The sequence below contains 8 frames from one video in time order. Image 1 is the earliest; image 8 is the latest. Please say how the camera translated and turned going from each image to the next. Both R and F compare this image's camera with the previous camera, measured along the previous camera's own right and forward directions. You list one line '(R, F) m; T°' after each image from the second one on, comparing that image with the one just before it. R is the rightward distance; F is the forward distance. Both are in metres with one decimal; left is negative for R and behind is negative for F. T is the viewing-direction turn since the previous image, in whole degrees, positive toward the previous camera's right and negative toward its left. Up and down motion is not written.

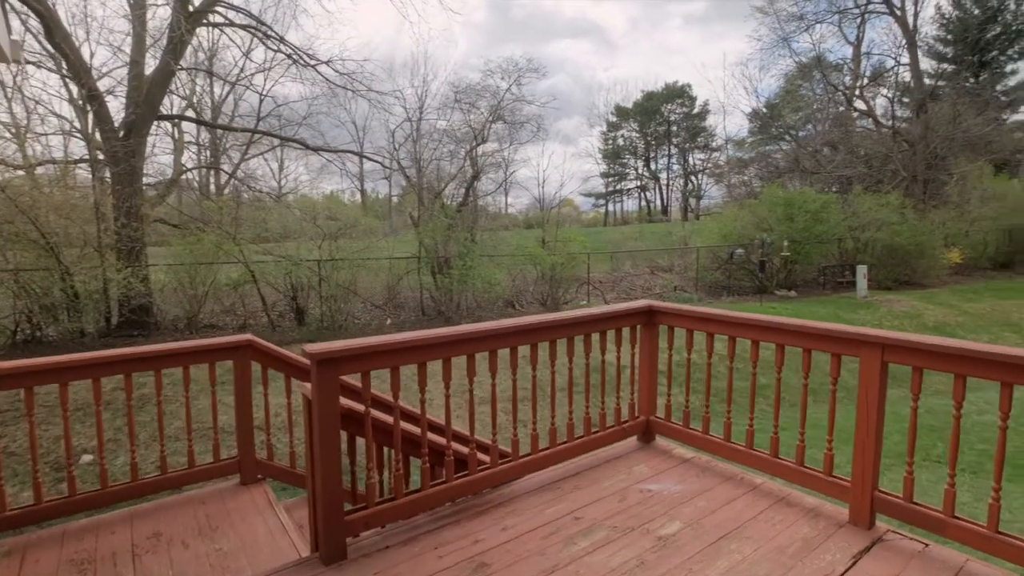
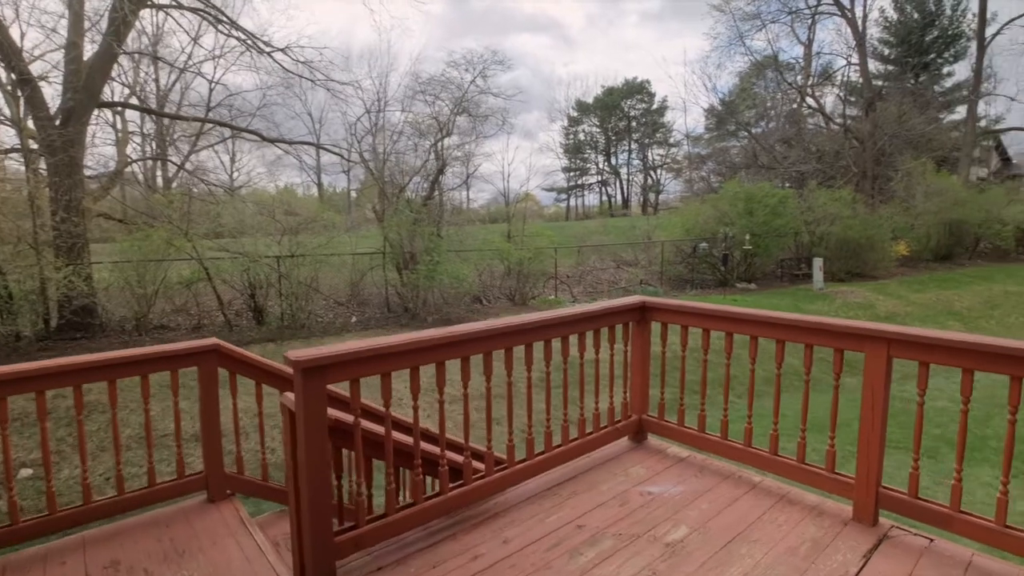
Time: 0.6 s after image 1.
(-0.1, +0.2) m; +4°
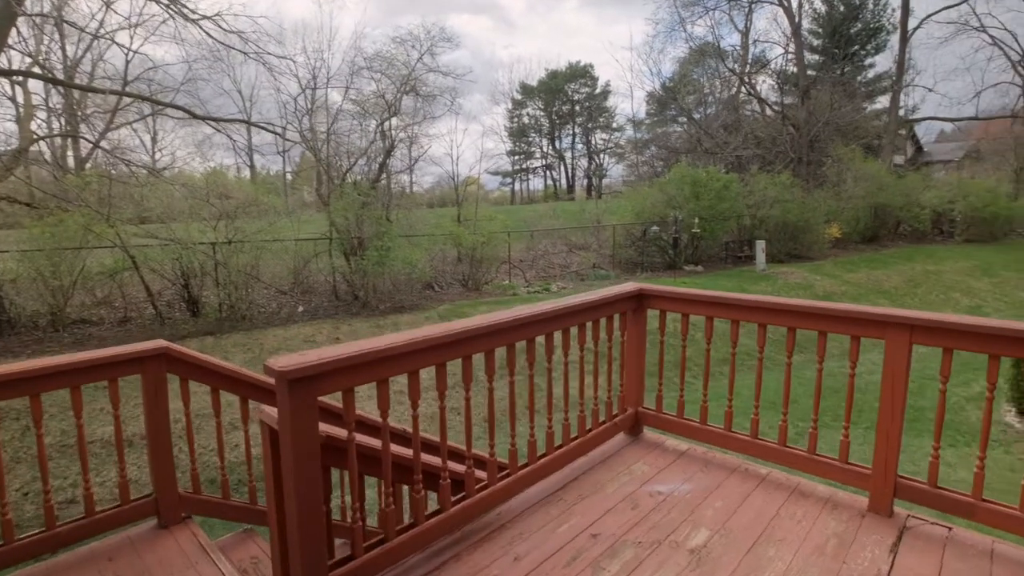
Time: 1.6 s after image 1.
(-0.2, +0.3) m; +6°
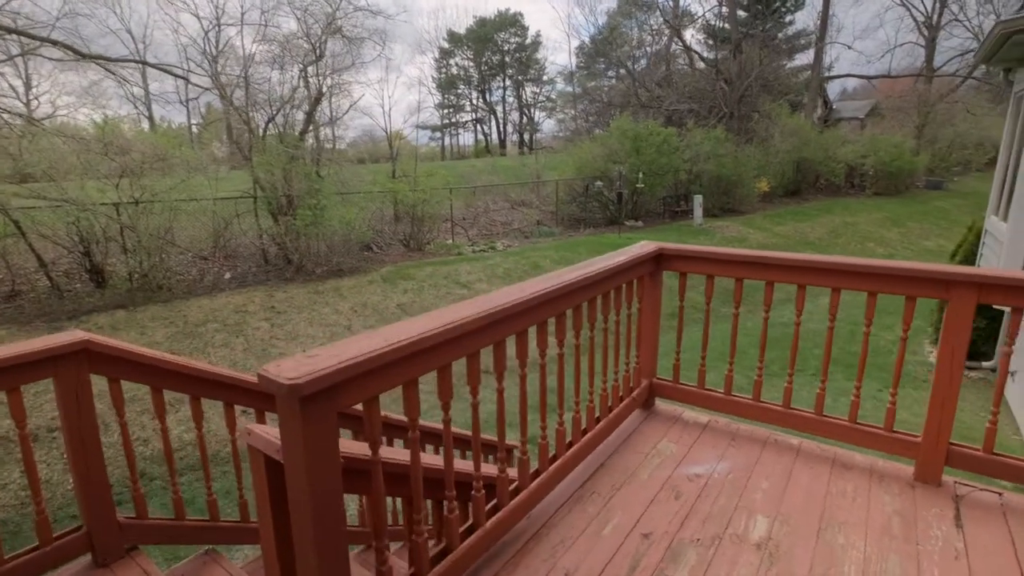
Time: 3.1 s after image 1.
(-0.3, +0.4) m; +7°
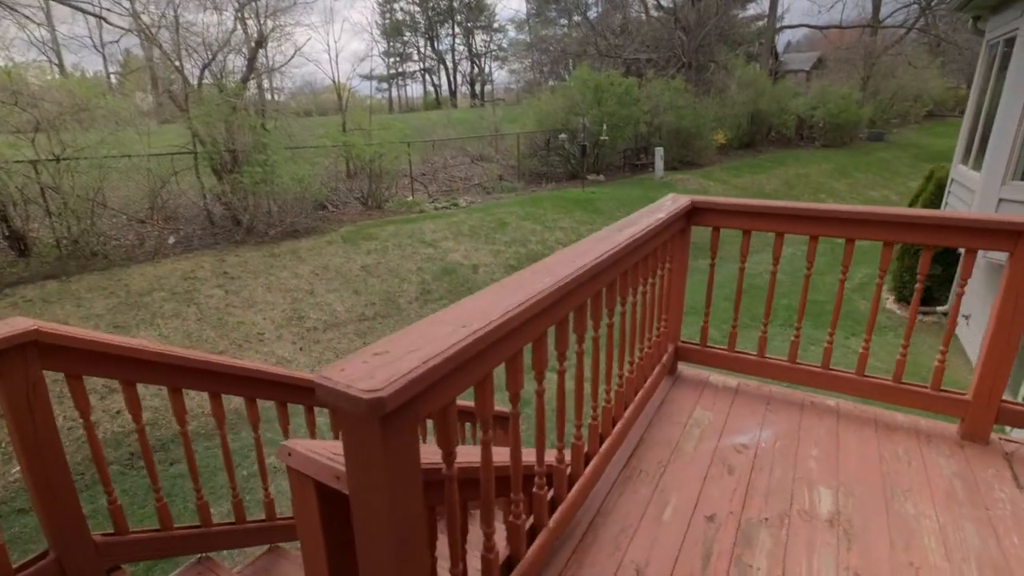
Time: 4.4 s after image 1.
(-0.3, +0.3) m; +5°
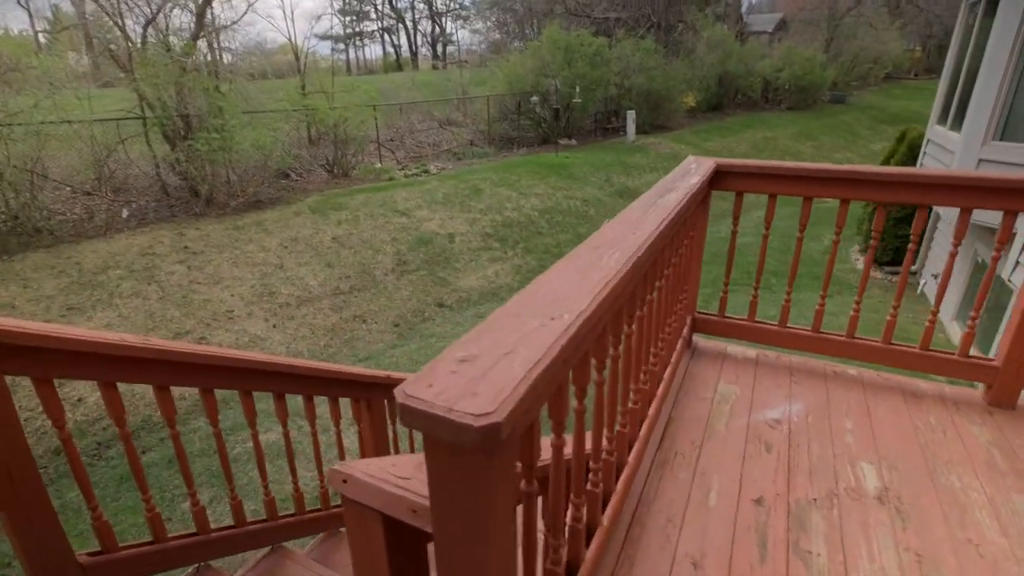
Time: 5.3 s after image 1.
(-0.2, +0.2) m; +4°
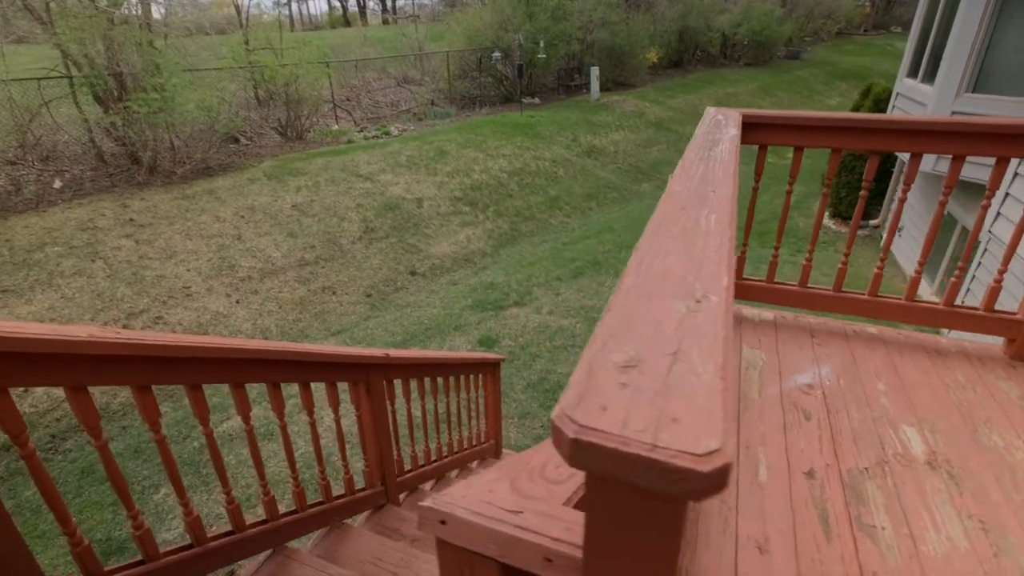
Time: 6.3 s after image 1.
(-0.2, +0.2) m; +4°
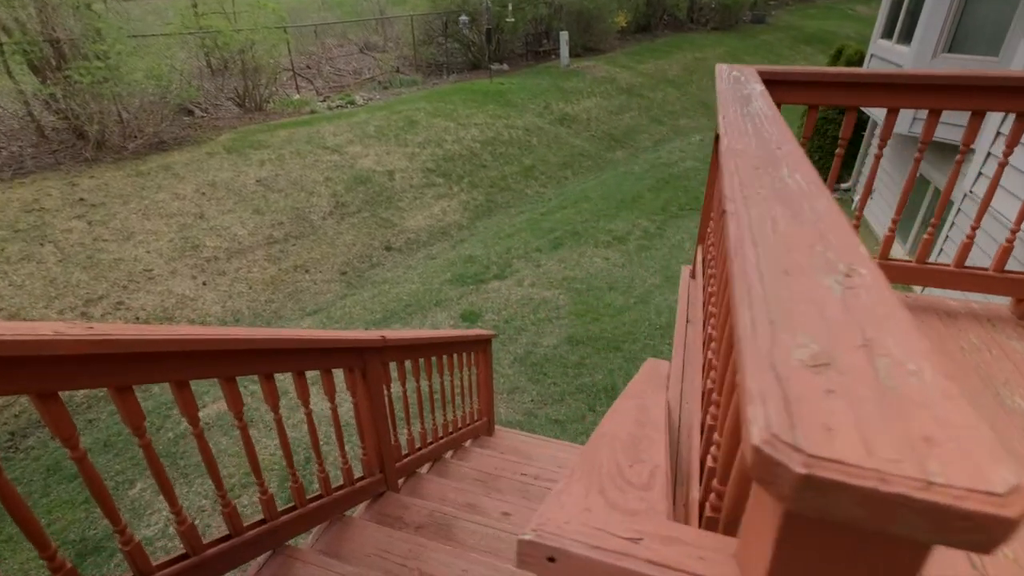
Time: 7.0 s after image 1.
(-0.1, +0.1) m; +3°
